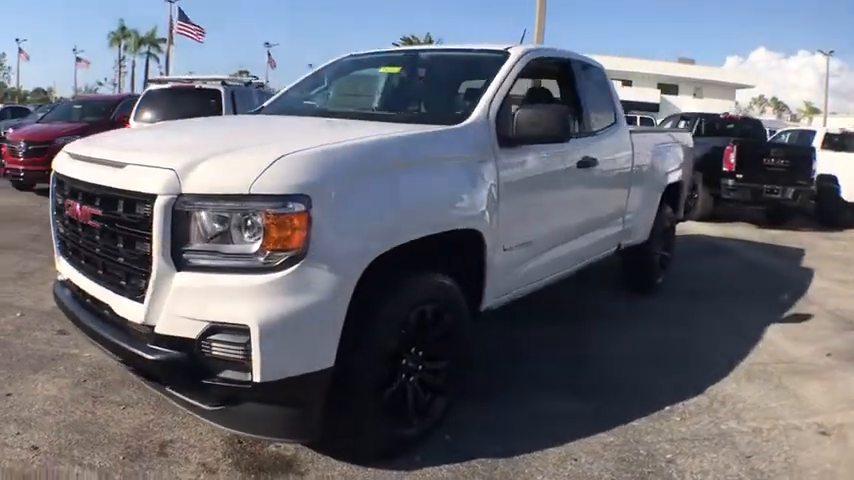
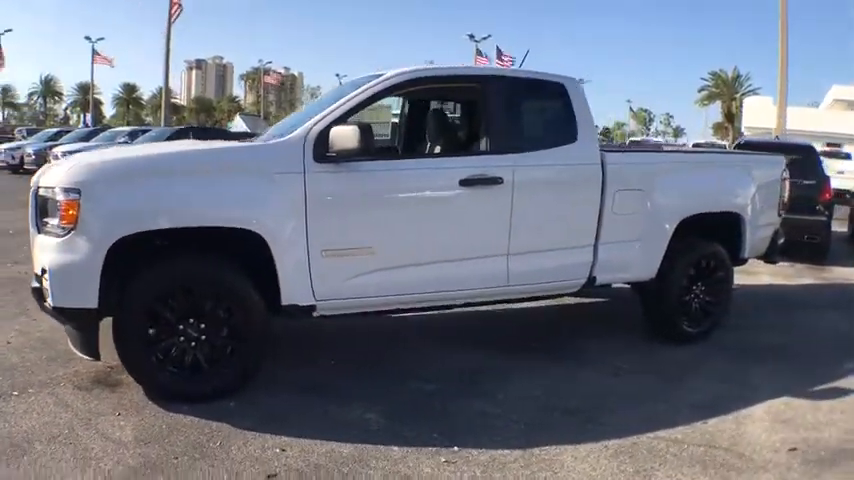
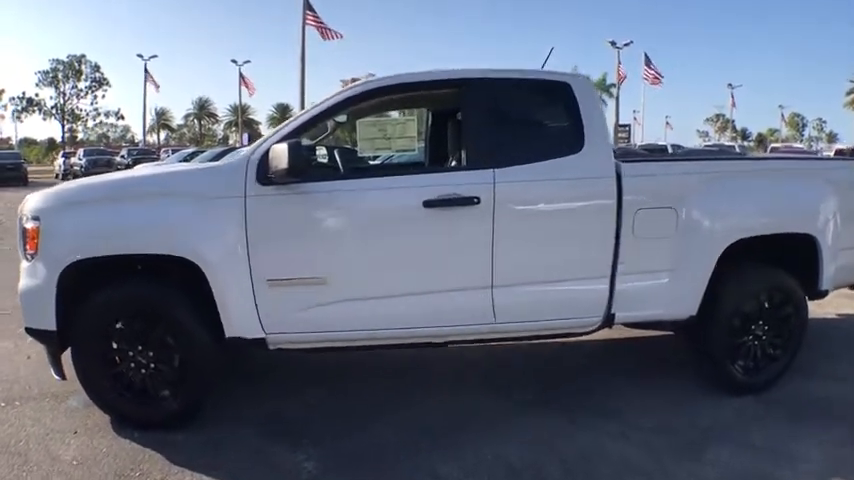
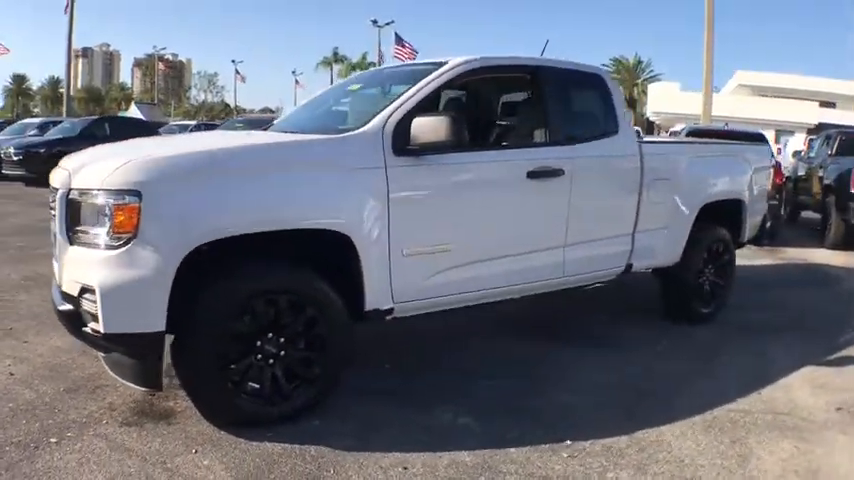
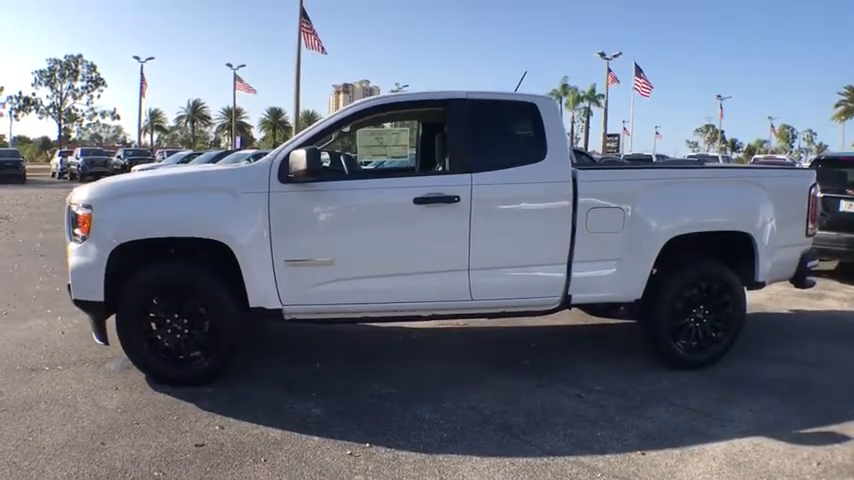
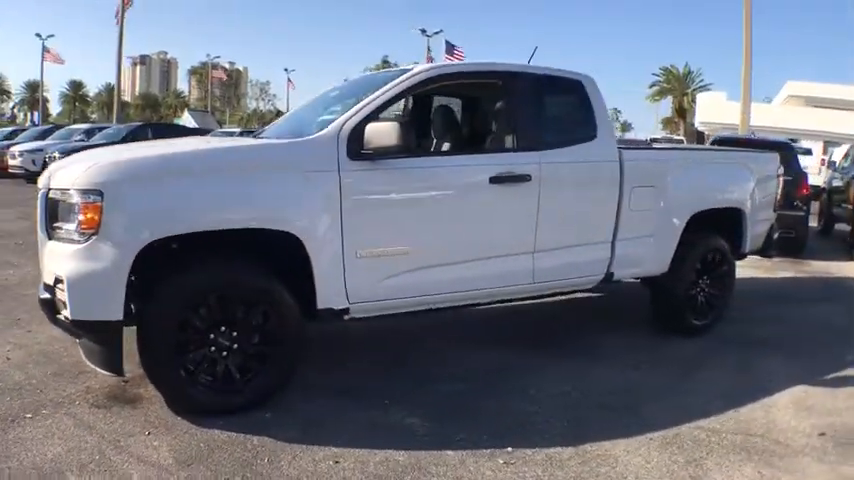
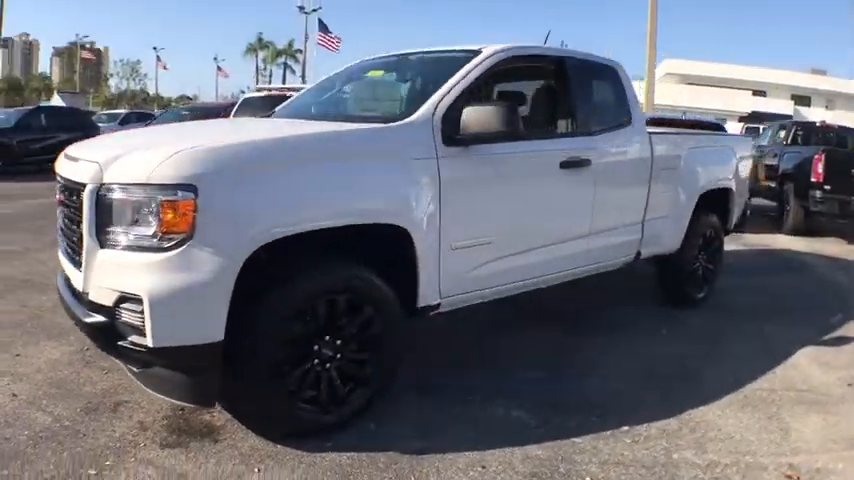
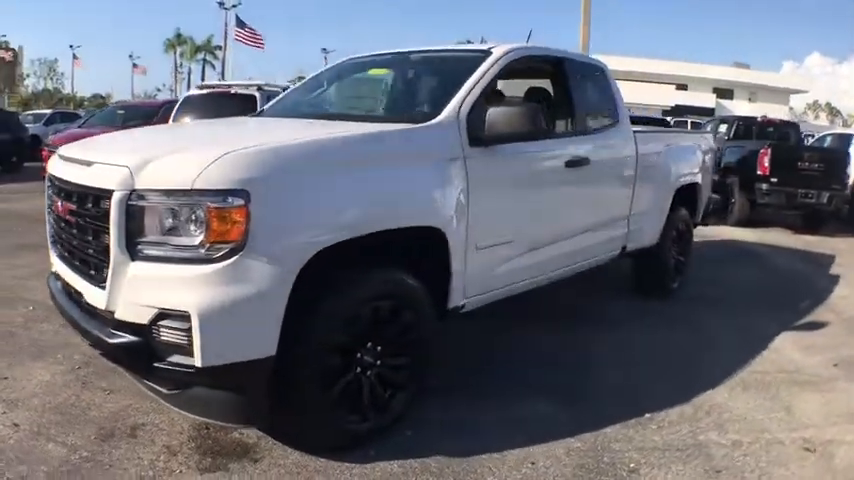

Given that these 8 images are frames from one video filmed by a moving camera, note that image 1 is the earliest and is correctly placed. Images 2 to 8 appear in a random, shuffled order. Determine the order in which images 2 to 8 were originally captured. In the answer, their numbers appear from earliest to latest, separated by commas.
8, 7, 4, 6, 2, 5, 3
